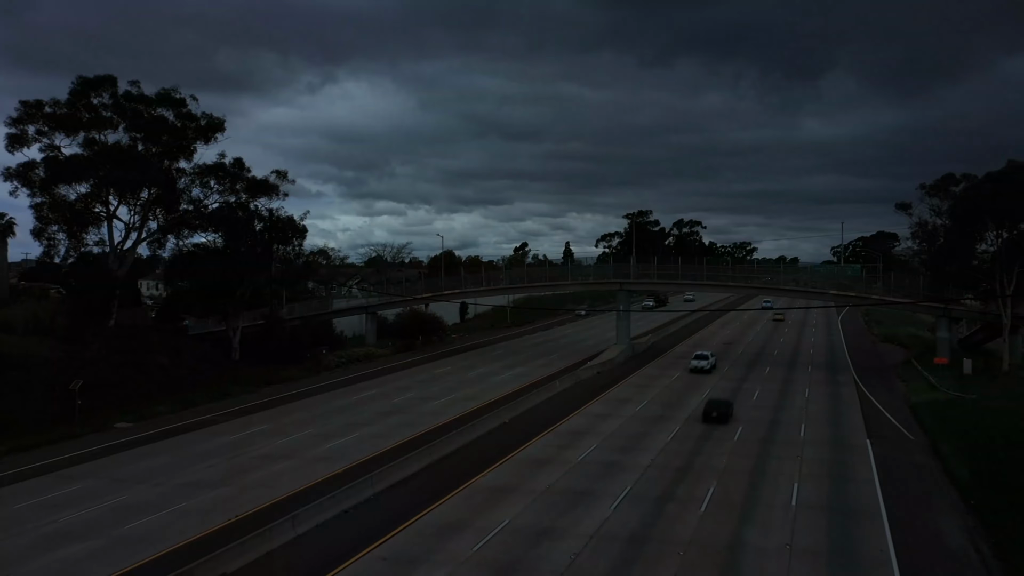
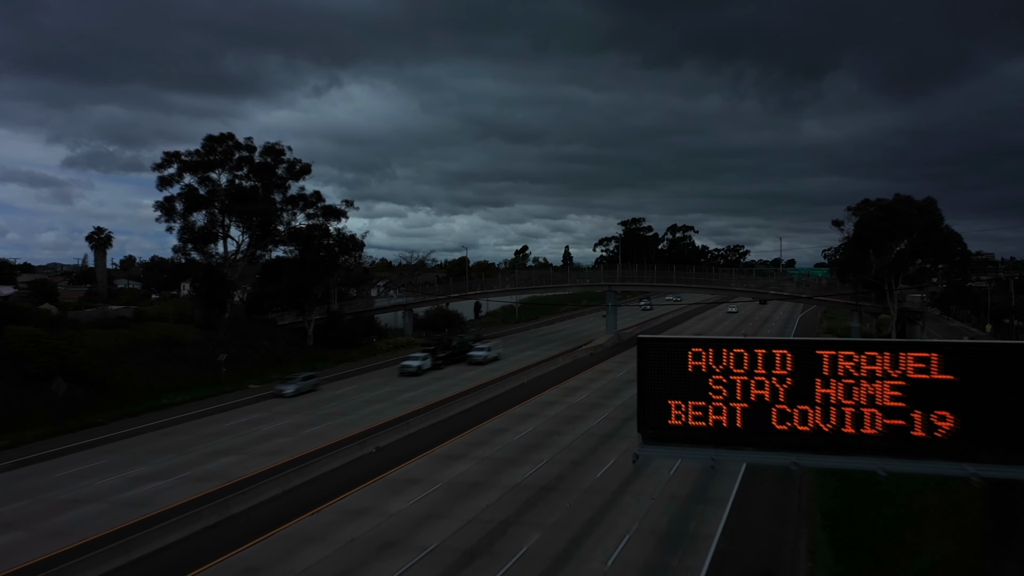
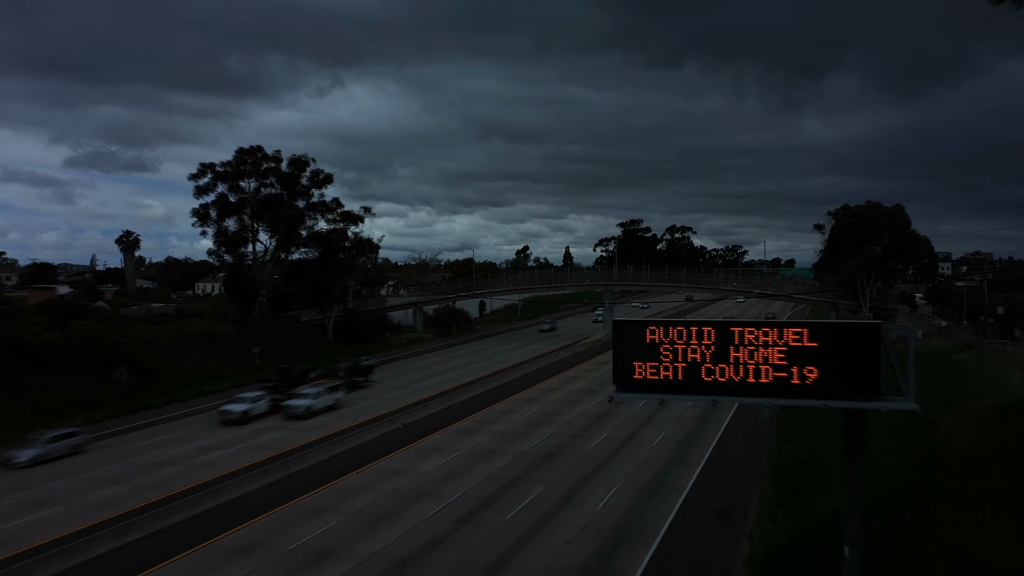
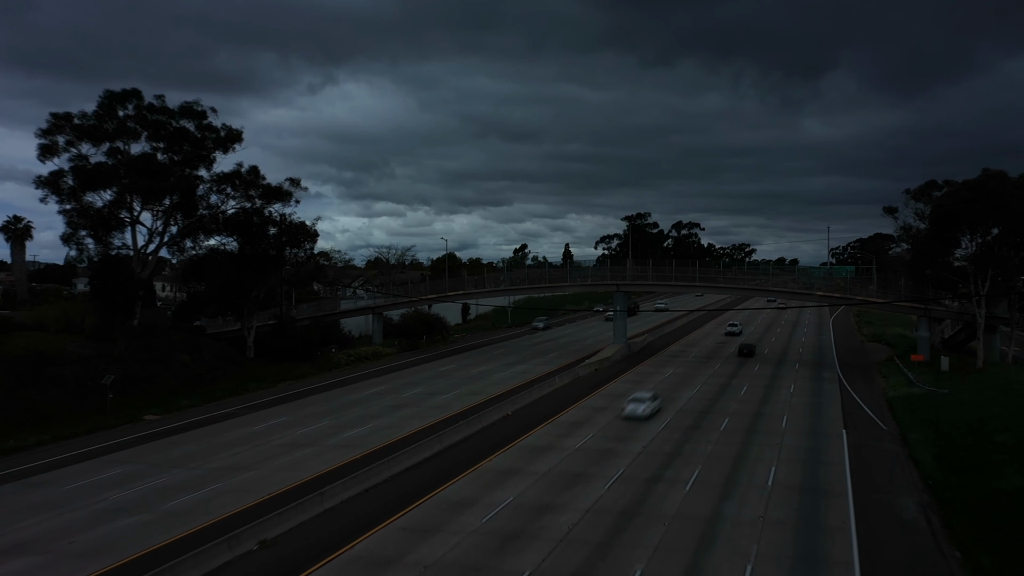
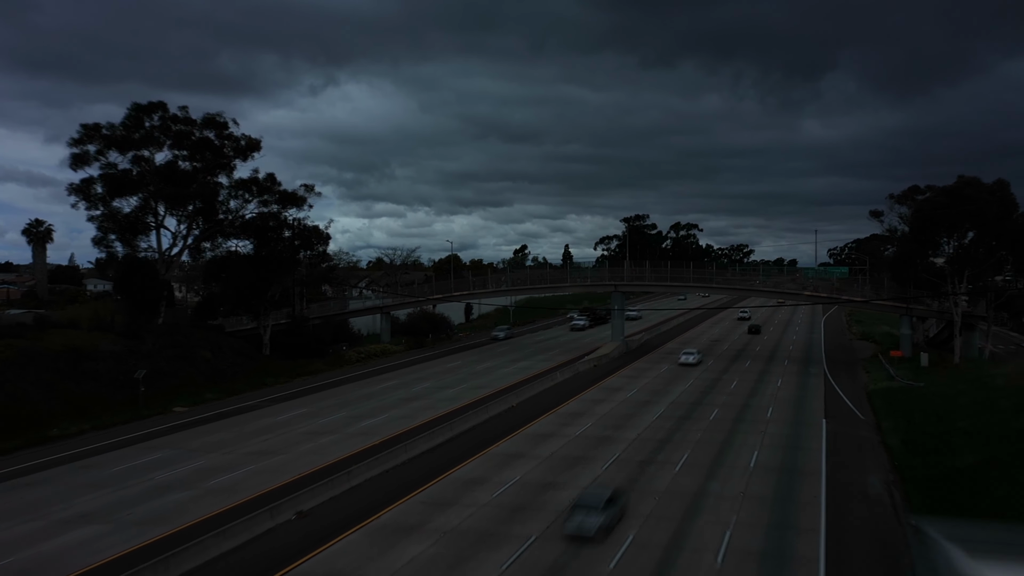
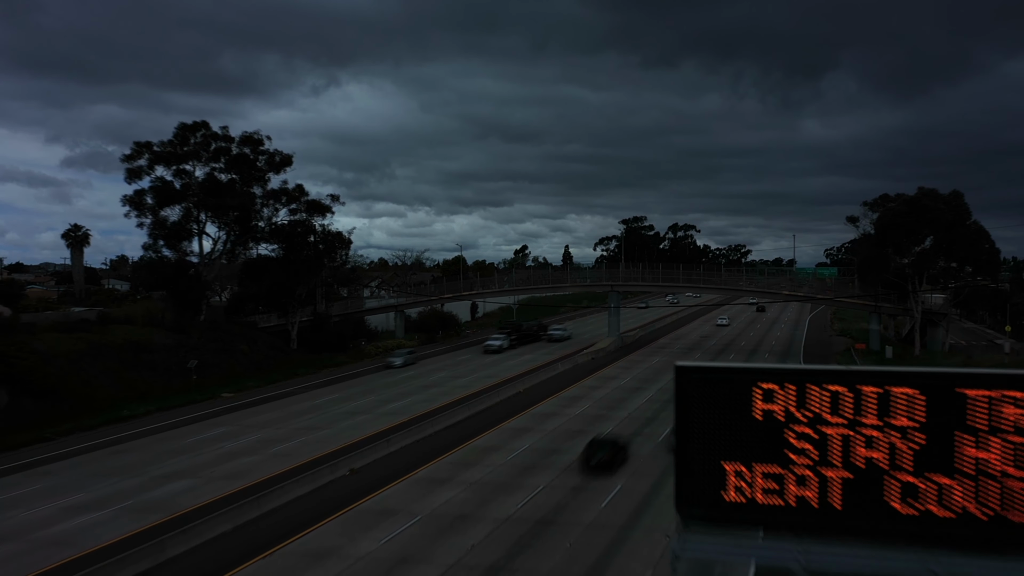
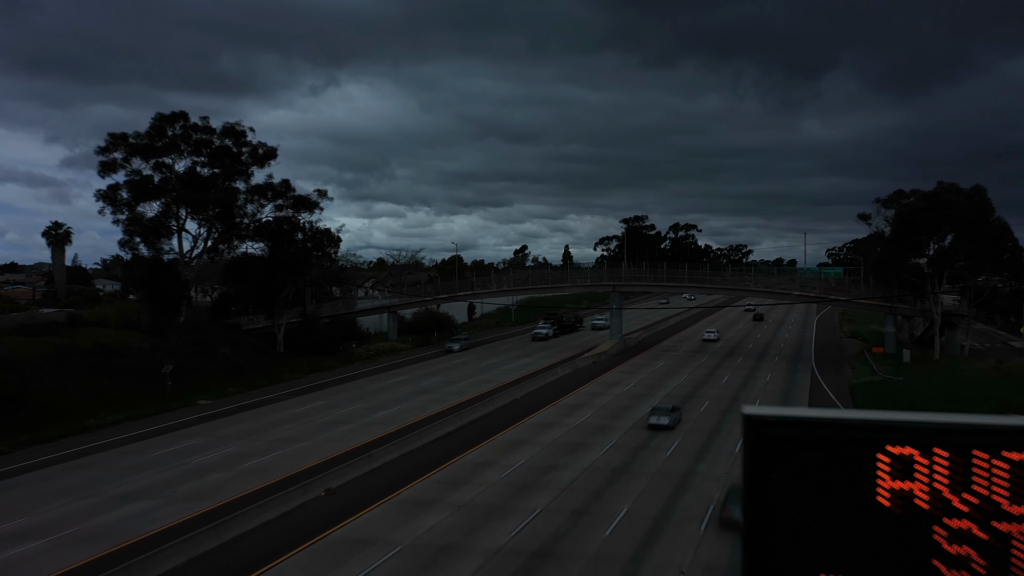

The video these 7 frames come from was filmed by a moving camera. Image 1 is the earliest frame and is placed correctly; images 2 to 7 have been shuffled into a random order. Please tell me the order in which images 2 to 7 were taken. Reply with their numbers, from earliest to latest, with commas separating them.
4, 5, 7, 6, 2, 3
